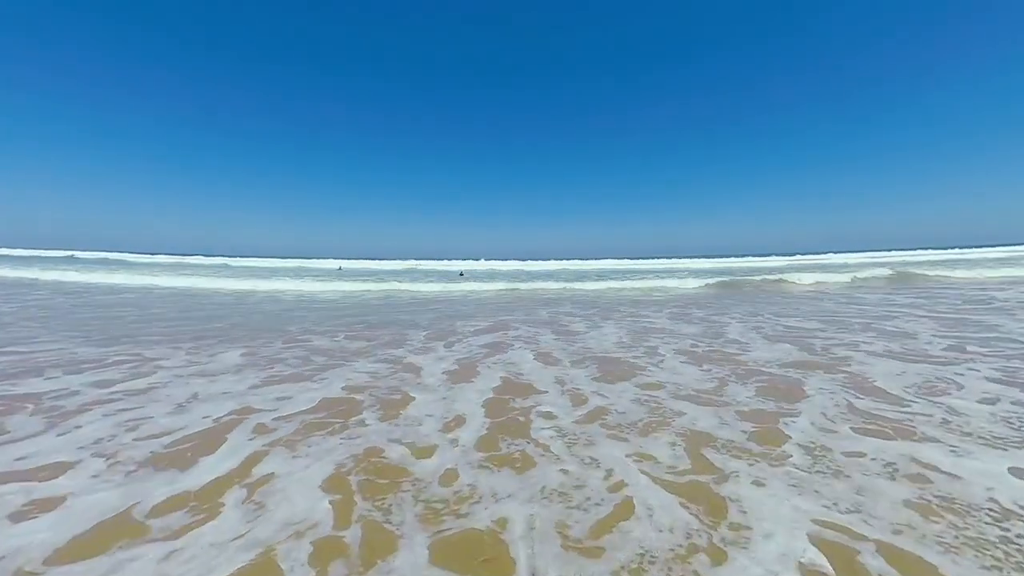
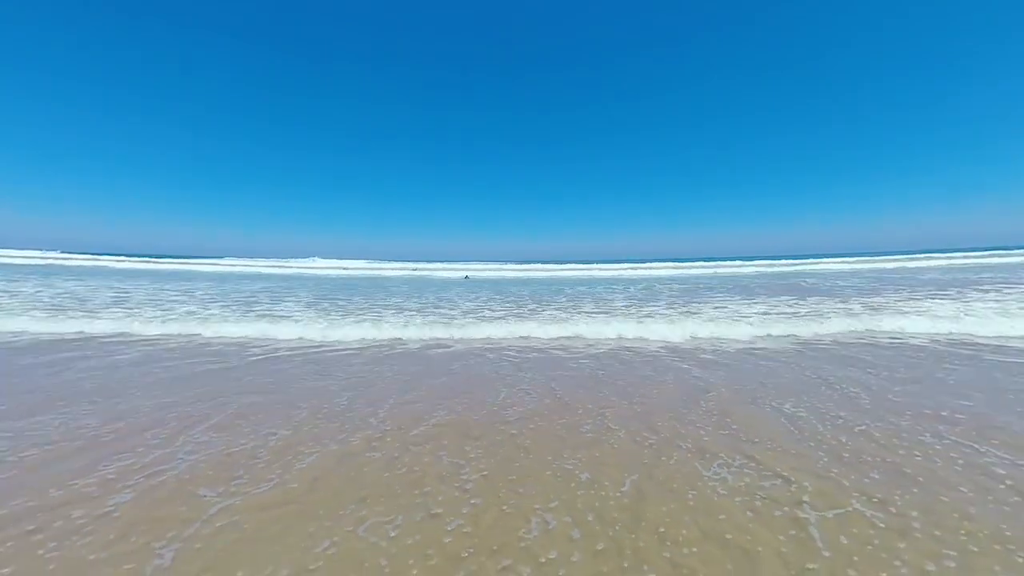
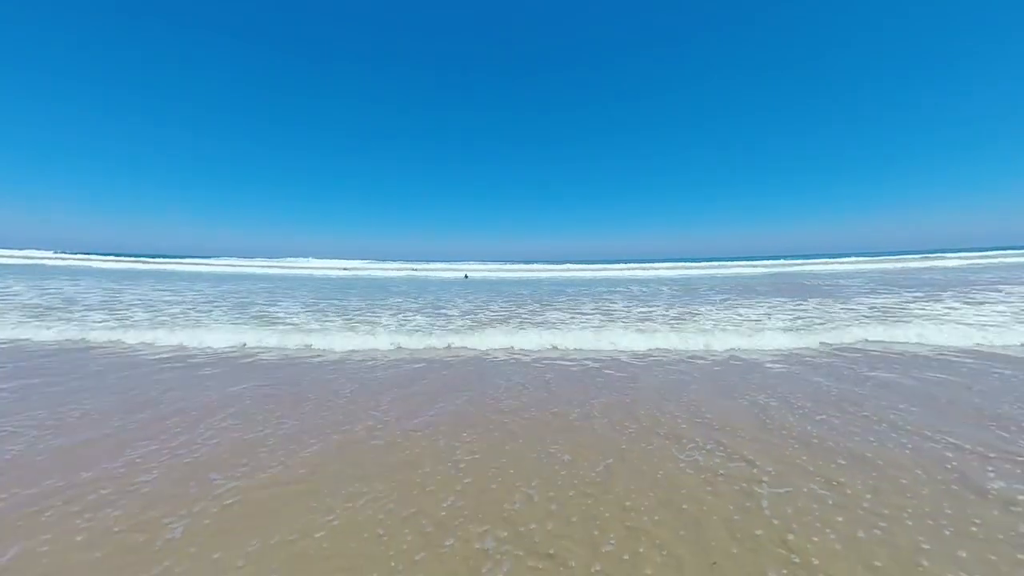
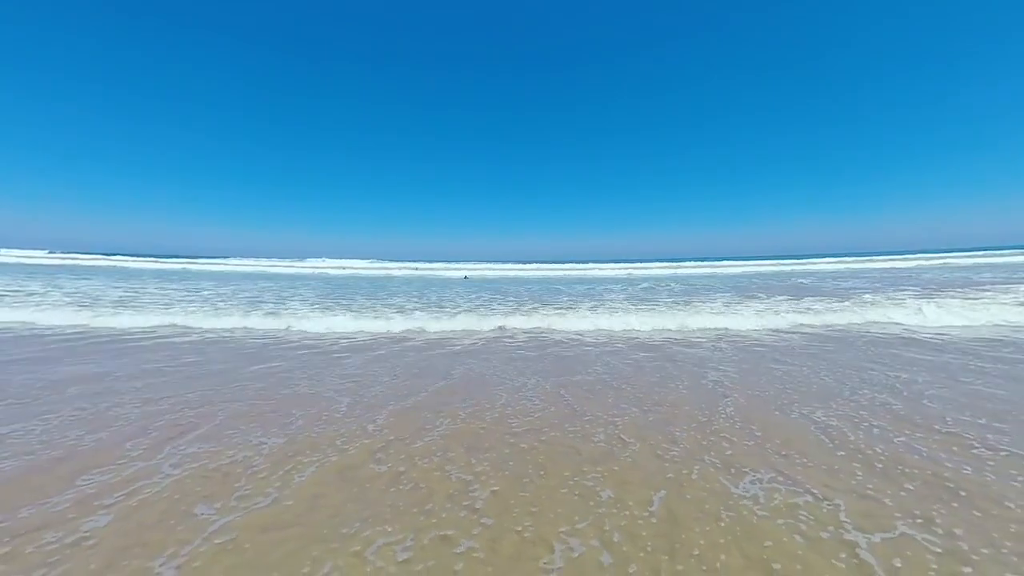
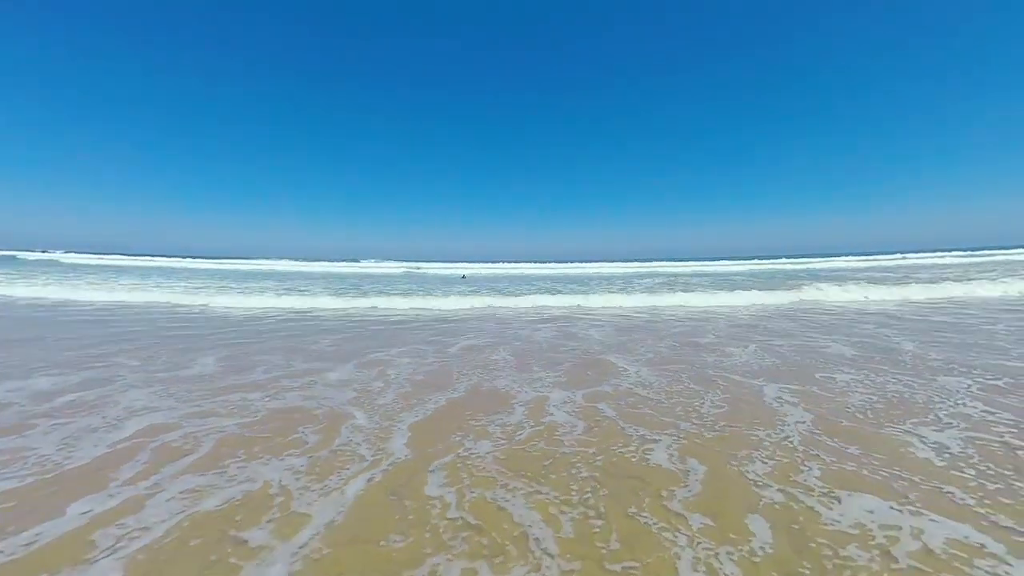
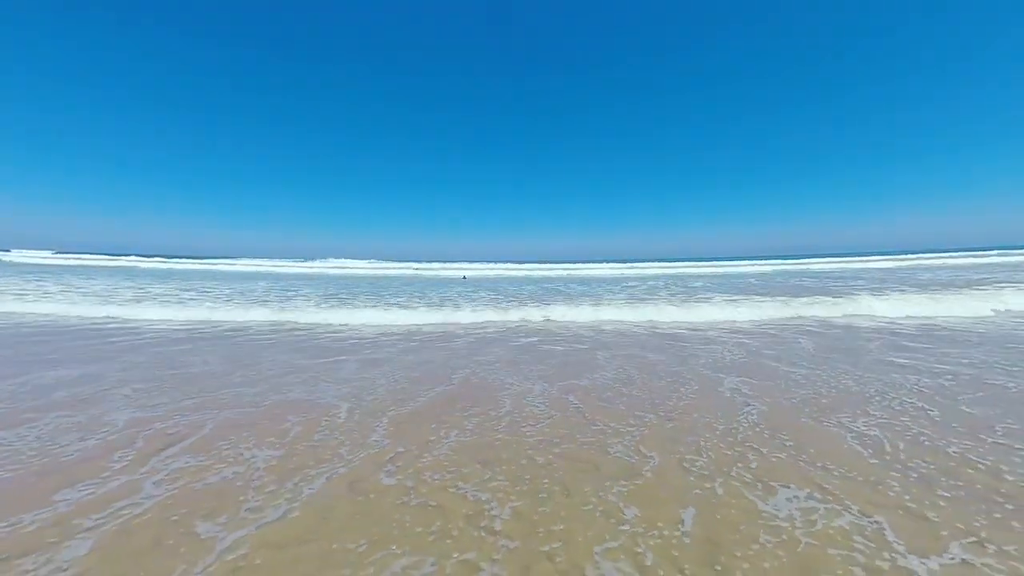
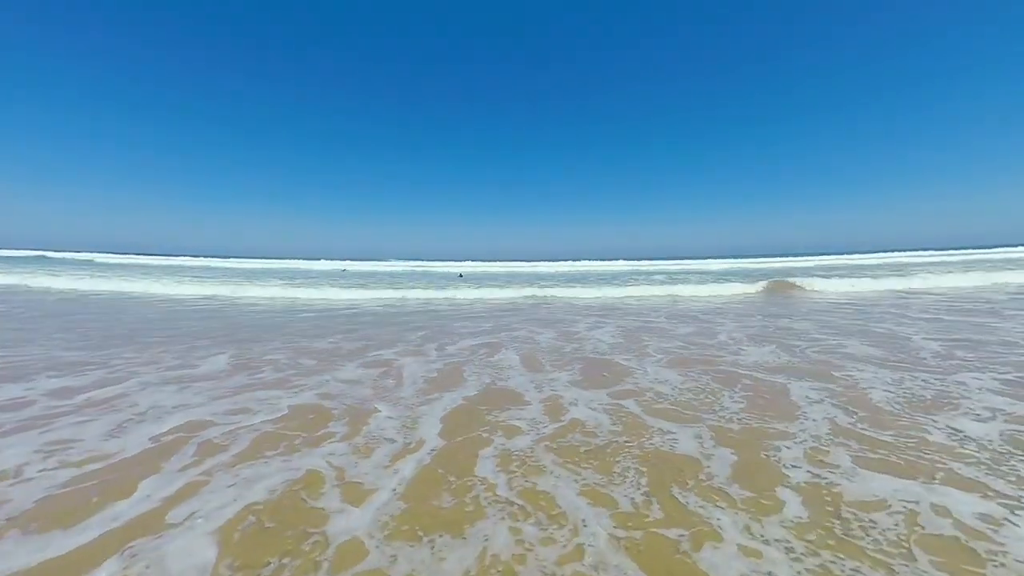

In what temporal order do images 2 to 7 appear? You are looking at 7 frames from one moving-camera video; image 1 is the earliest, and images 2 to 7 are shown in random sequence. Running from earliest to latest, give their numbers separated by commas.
7, 5, 6, 4, 2, 3
